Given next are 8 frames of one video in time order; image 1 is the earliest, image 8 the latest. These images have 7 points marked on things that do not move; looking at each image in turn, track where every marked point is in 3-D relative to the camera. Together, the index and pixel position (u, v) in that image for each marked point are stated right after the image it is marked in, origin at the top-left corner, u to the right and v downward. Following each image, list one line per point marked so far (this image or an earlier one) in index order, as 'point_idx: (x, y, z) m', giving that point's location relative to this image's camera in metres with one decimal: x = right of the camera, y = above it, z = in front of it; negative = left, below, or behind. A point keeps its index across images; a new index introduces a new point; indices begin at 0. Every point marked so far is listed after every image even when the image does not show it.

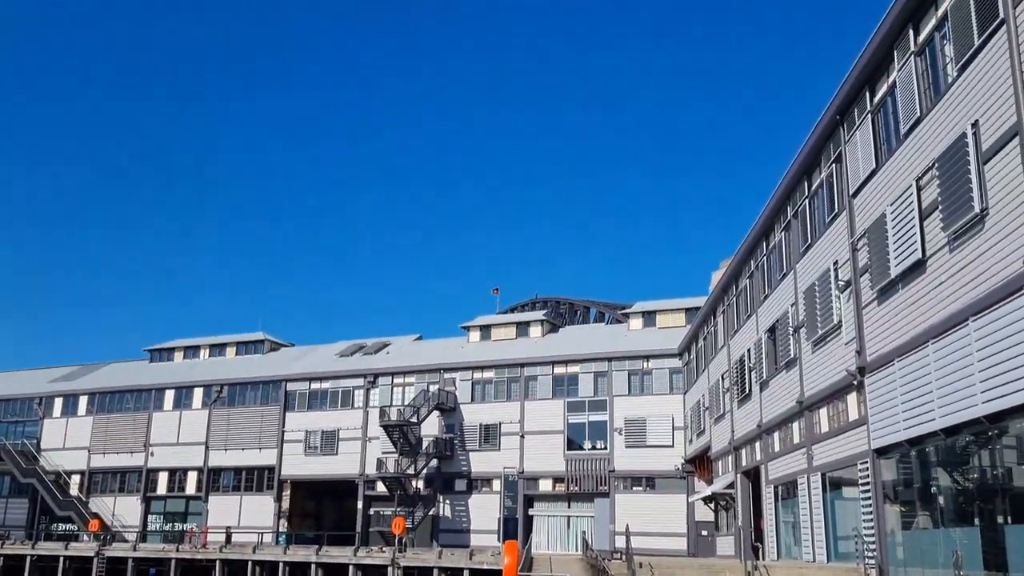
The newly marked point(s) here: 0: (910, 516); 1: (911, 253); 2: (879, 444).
0: (+6.9, -4.0, +15.7) m
1: (+6.6, +0.6, +15.0) m
2: (+6.8, -2.9, +16.7) m
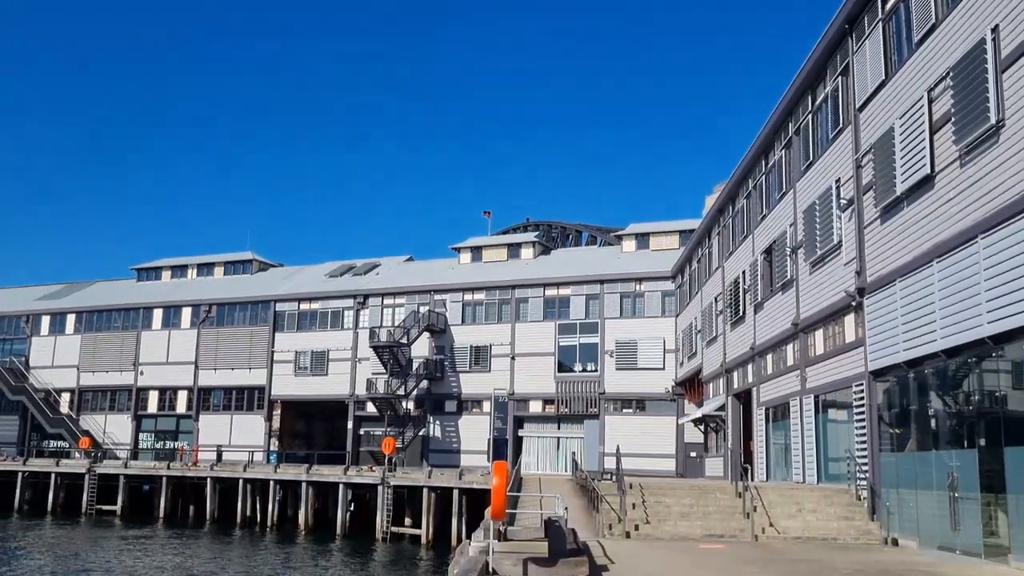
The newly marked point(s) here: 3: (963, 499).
0: (+6.7, -2.6, +15.4) m
1: (+6.5, +1.9, +14.3) m
2: (+6.6, -1.4, +16.4) m
3: (+6.6, -3.1, +13.2) m
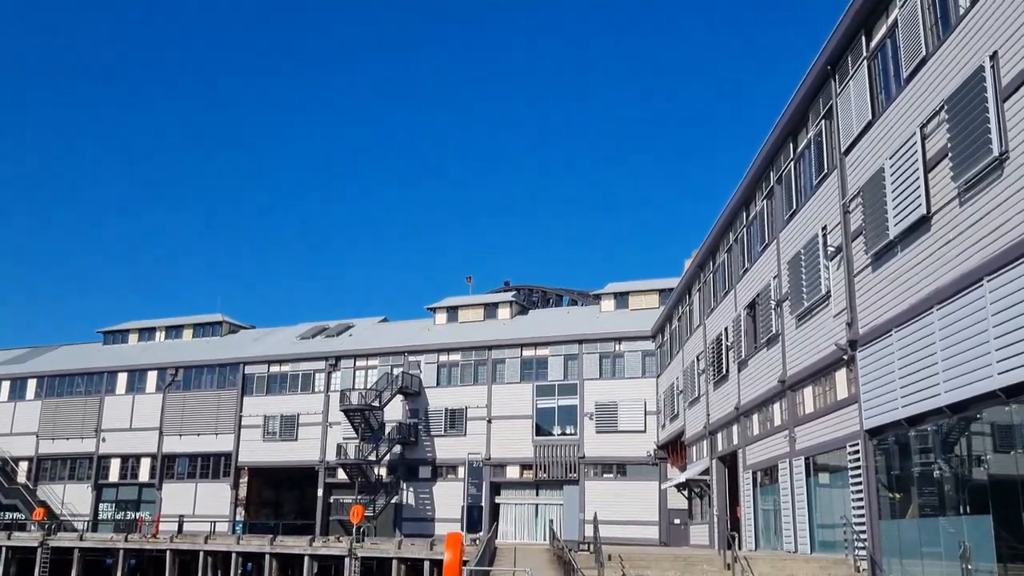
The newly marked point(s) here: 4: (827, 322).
0: (+6.2, -3.4, +14.2) m
1: (+6.0, +1.2, +13.4) m
2: (+6.1, -2.3, +15.2) m
3: (+6.2, -3.8, +11.9) m
4: (+6.1, -0.7, +17.4) m
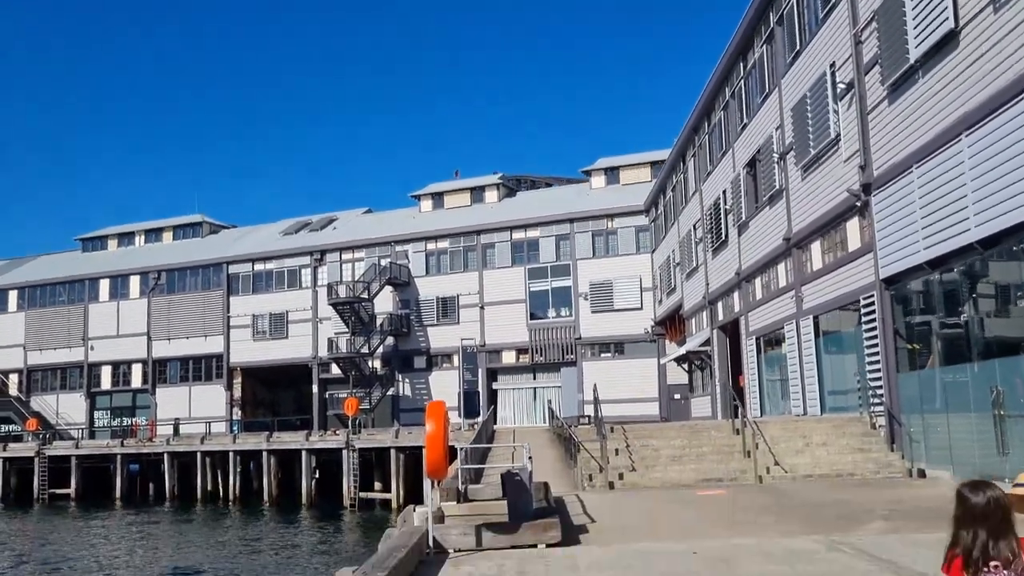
0: (+6.1, -1.0, +13.2) m
1: (+5.6, +3.5, +11.8) m
2: (+5.9, +0.2, +14.0) m
3: (+6.1, -1.6, +11.0) m
4: (+5.8, +2.1, +16.0) m
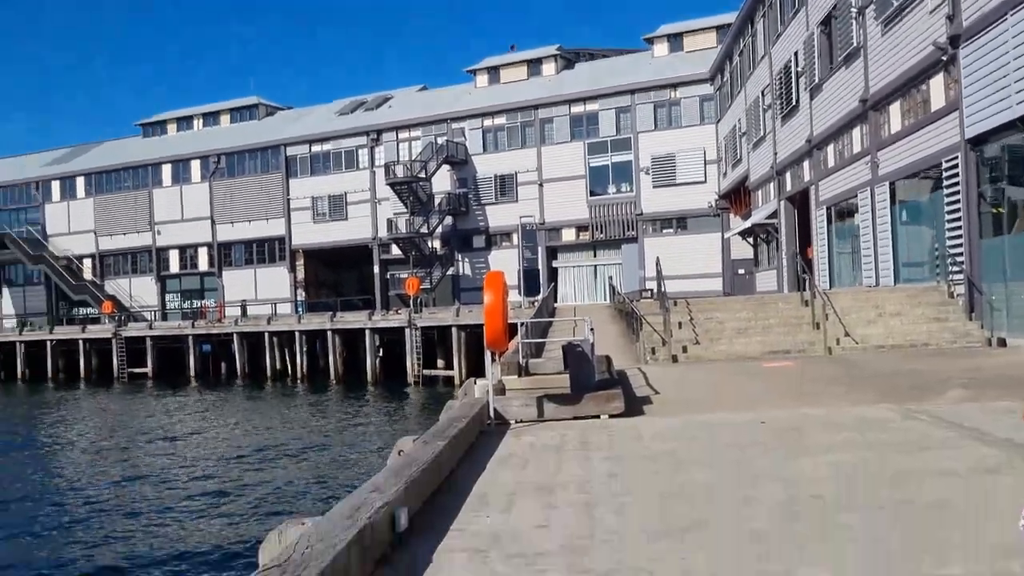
0: (+6.9, +1.0, +12.2) m
1: (+6.3, +5.2, +10.4) m
2: (+6.7, +2.3, +12.9) m
3: (+6.8, +0.1, +10.1) m
4: (+6.7, +4.4, +14.6) m
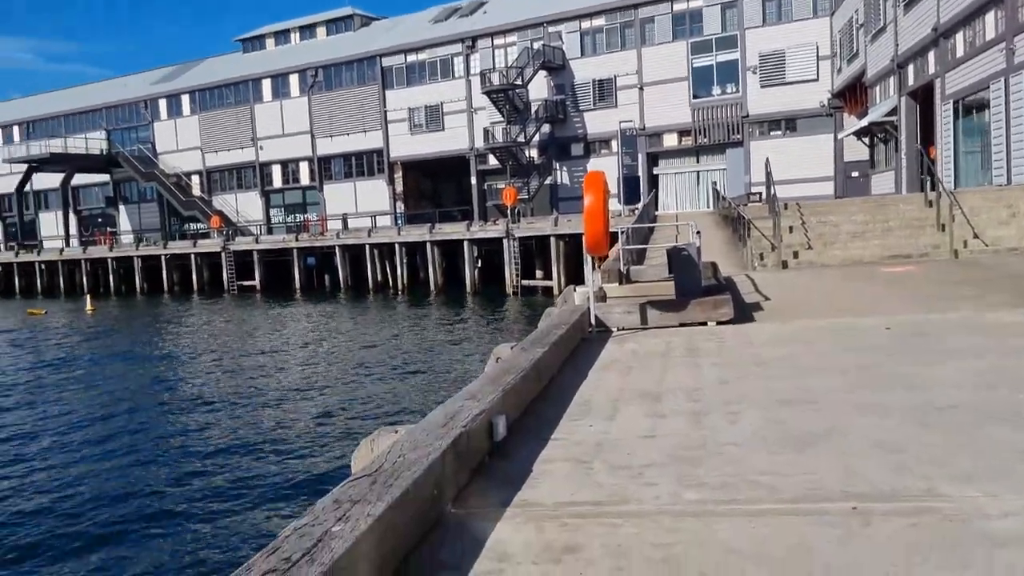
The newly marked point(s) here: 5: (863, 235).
0: (+8.1, +2.3, +10.7) m
1: (+7.2, +6.3, +8.6) m
2: (+8.0, +3.6, +11.3) m
3: (+7.8, +1.1, +8.8) m
4: (+8.2, +5.9, +12.8) m
5: (+5.8, +0.9, +14.8) m
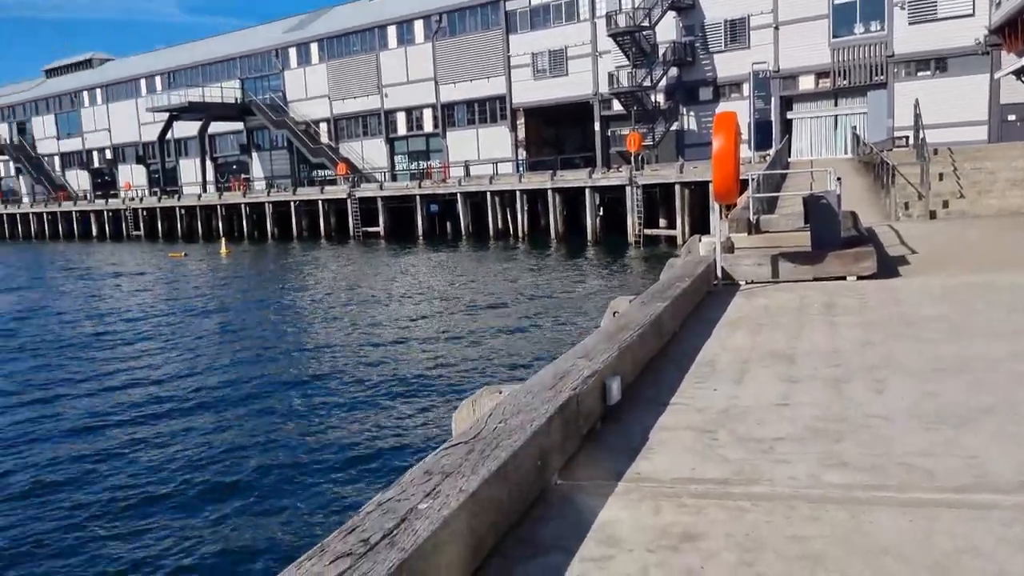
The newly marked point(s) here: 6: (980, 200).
0: (+9.5, +2.7, +9.0) m
1: (+8.3, +6.6, +6.7) m
2: (+9.4, +4.1, +9.5) m
3: (+8.8, +1.5, +7.2) m
4: (+9.8, +6.4, +10.8) m
5: (+7.7, +1.6, +13.3) m
6: (+6.9, +1.3, +13.1) m
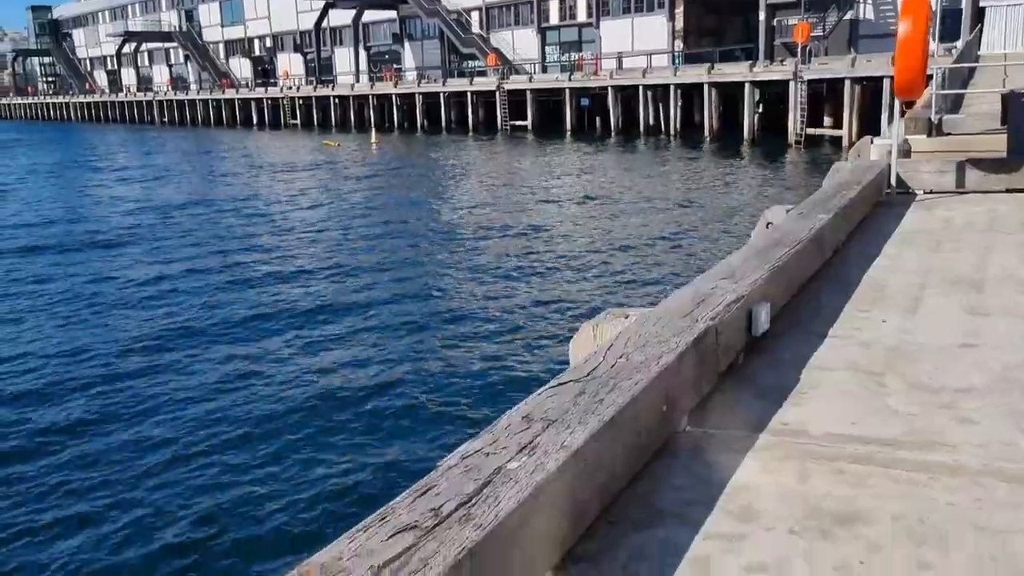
0: (+10.7, +3.1, +6.4) m
1: (+9.4, +6.8, +4.0) m
2: (+10.8, +4.5, +6.8) m
3: (+9.8, +1.7, +4.9) m
4: (+11.5, +7.0, +7.7) m
5: (+9.6, +2.6, +11.1) m
6: (+8.8, +2.3, +11.1) m
